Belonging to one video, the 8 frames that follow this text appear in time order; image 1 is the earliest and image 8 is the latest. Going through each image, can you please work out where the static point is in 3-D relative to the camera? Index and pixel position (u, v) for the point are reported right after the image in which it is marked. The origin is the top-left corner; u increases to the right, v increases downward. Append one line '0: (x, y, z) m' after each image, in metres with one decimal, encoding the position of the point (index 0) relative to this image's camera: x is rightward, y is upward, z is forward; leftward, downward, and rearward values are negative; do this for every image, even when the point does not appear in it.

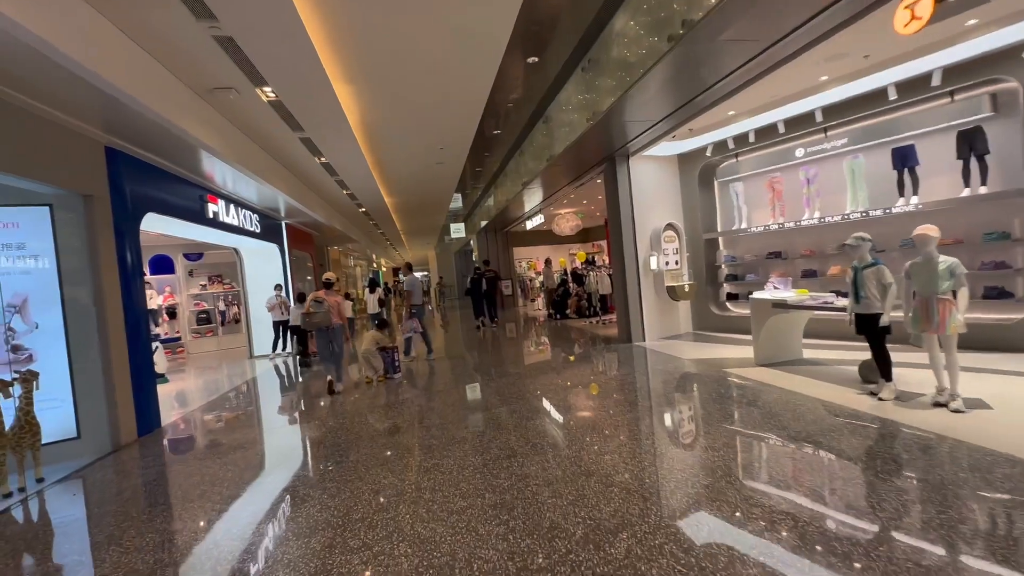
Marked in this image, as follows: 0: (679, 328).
0: (+2.8, -0.7, +7.9) m
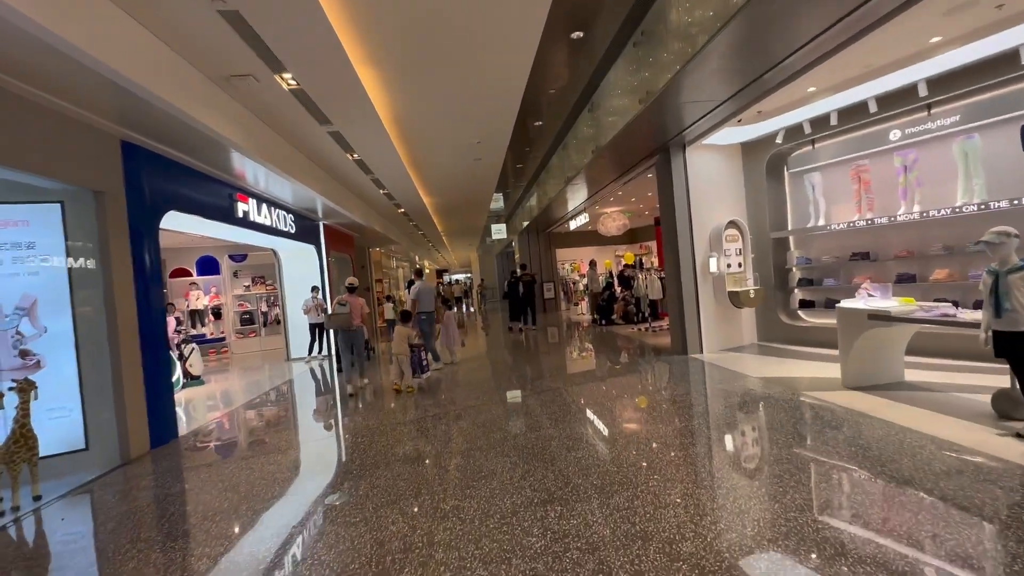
0: (+3.5, -0.8, +7.0) m
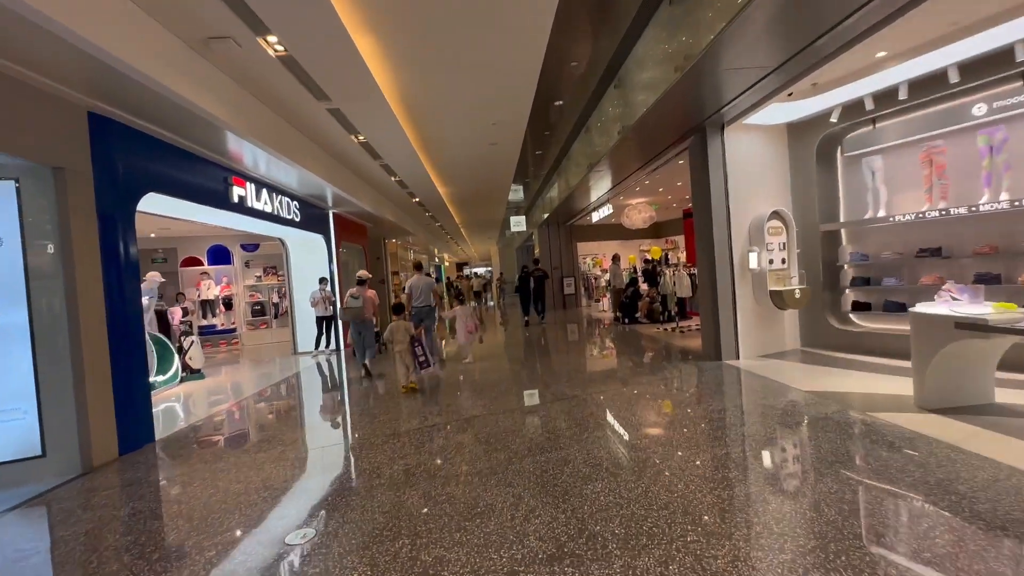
0: (+3.6, -0.8, +6.3) m
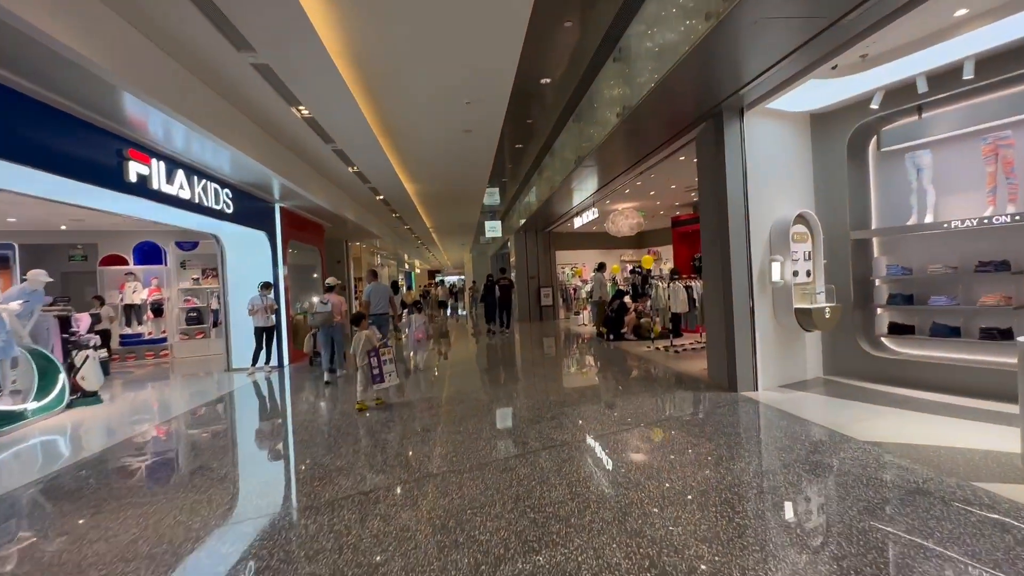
0: (+3.3, -1.0, +5.3) m
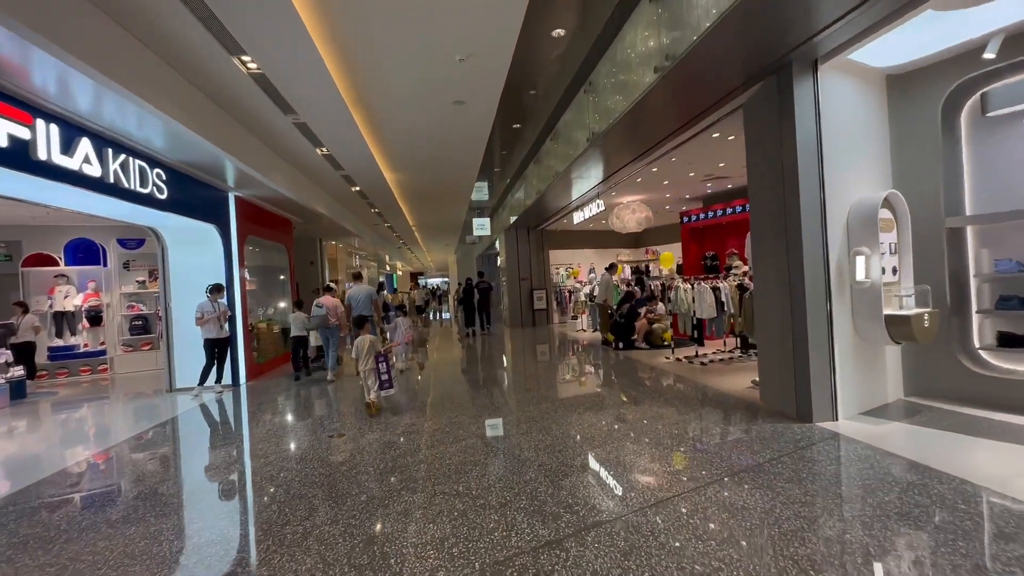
0: (+3.4, -1.0, +4.3) m
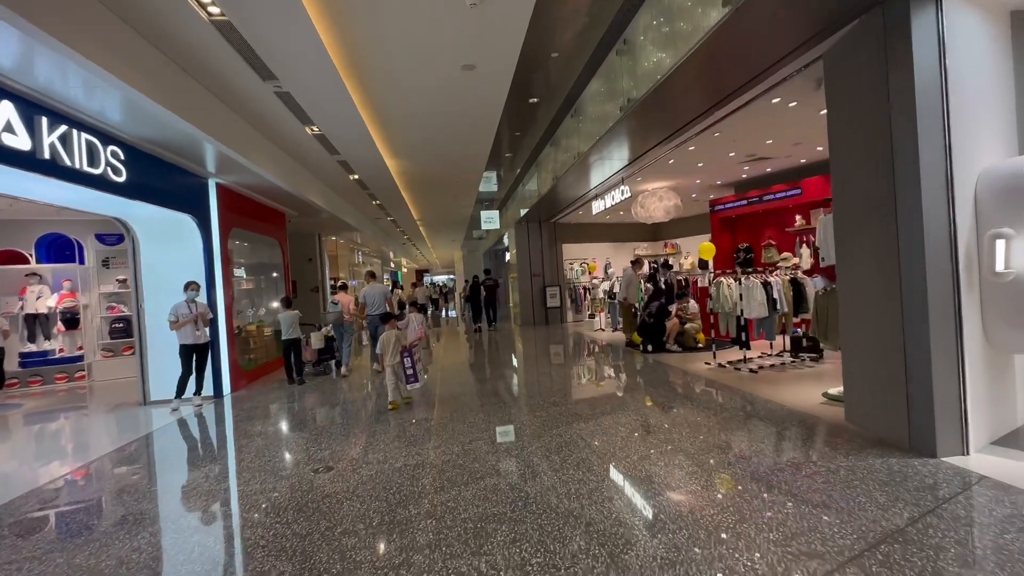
0: (+3.6, -0.9, +3.4) m
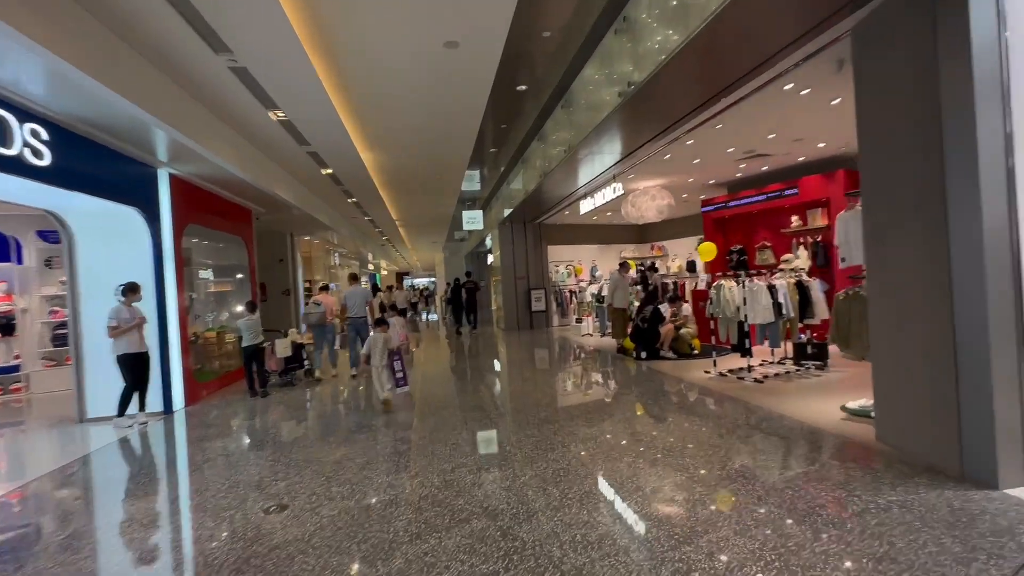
0: (+3.6, -1.0, +3.0) m
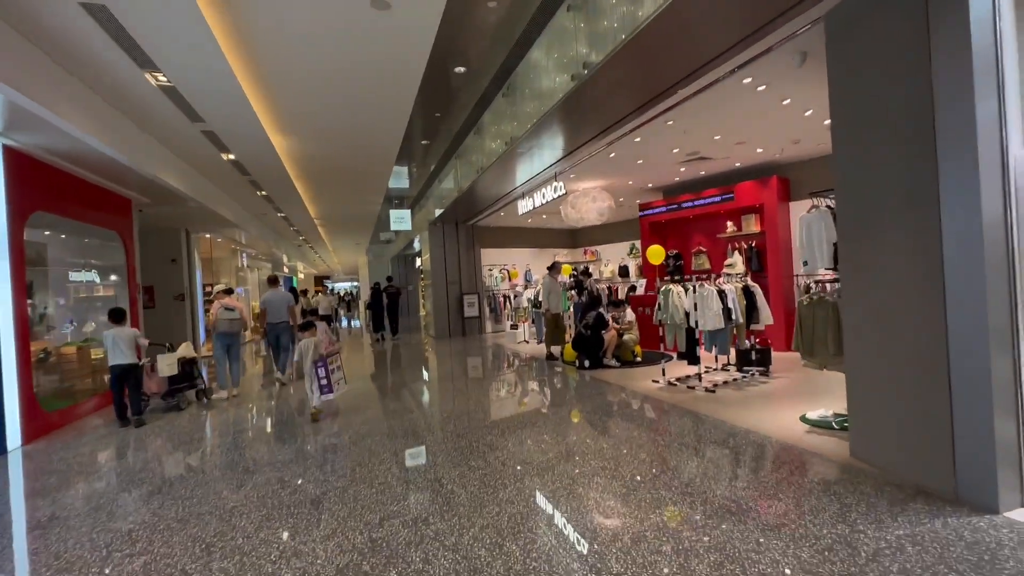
0: (+3.3, -1.0, +2.9) m
